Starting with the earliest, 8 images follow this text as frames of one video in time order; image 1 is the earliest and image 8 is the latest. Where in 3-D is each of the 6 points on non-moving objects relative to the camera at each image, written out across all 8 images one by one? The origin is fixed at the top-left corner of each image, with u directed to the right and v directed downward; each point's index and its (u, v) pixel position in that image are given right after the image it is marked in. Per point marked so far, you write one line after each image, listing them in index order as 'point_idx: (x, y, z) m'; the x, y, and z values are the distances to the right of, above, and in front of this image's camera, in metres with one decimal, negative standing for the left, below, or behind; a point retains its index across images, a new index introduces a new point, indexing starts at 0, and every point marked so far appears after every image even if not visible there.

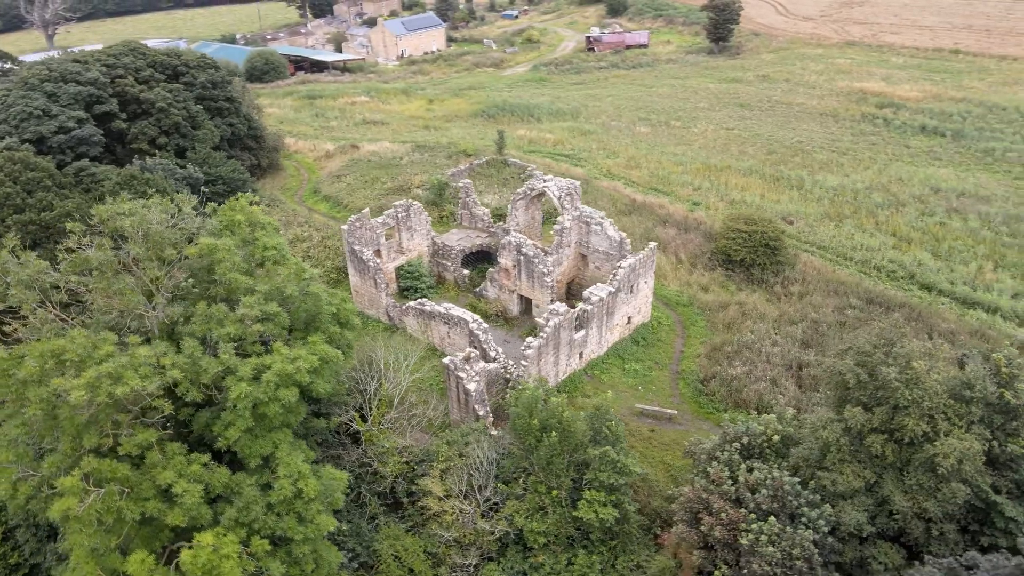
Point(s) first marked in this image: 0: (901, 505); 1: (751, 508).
0: (+7.9, -4.4, +14.8) m
1: (+5.3, -4.8, +15.9) m
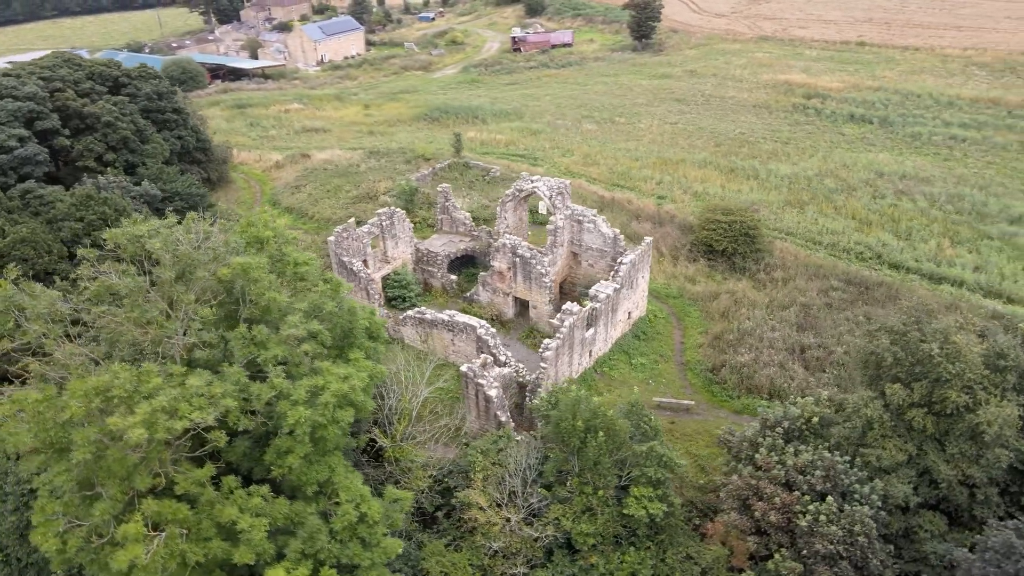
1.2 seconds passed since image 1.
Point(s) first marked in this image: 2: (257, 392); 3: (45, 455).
0: (+9.3, -4.0, +15.6) m
1: (+6.6, -4.5, +16.3) m
2: (-4.7, -1.9, +13.5) m
3: (-8.0, -2.9, +12.7) m
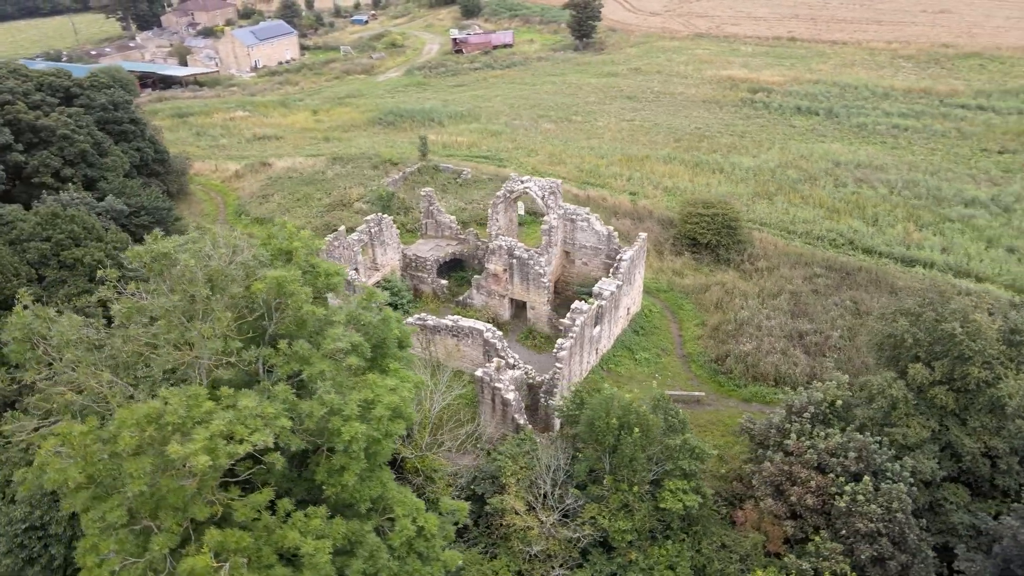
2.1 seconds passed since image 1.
0: (+10.2, -3.5, +16.3) m
1: (+7.5, -4.2, +16.8) m
2: (-3.6, -2.1, +13.0) m
3: (-6.7, -3.3, +11.9) m
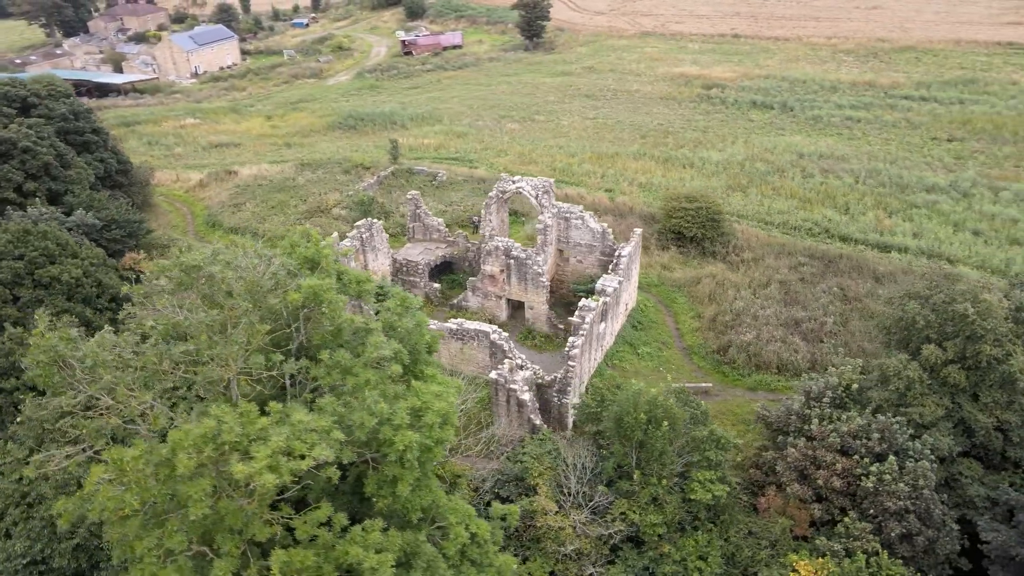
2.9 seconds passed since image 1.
0: (+11.0, -3.1, +17.0) m
1: (+8.3, -3.9, +17.3) m
2: (-2.6, -2.3, +12.6) m
3: (-5.6, -3.5, +11.3) m
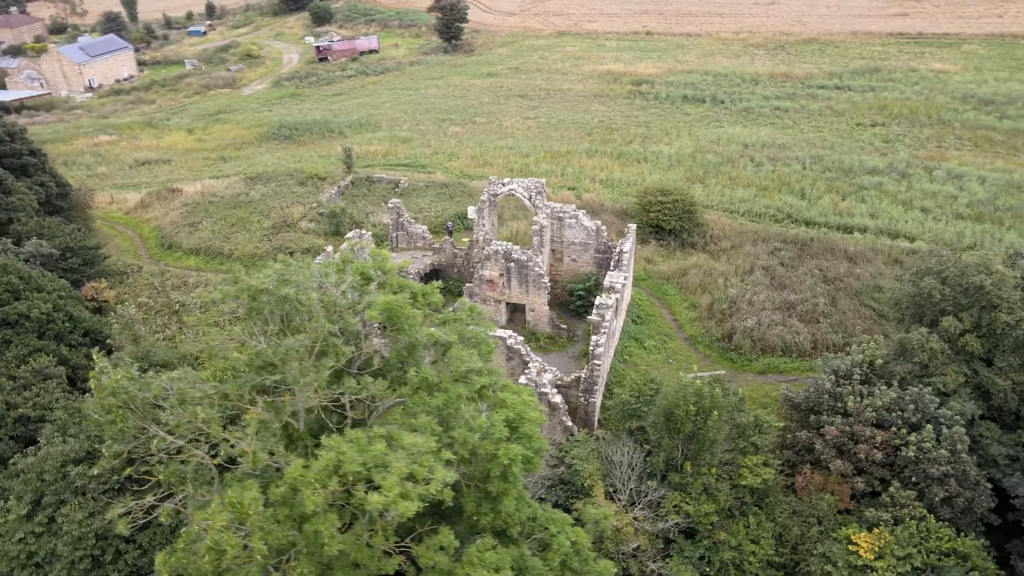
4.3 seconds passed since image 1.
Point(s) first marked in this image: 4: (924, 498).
0: (+12.2, -2.4, +18.2) m
1: (+9.5, -3.4, +18.1) m
2: (-0.7, -2.5, +12.2) m
3: (-3.5, -3.9, +10.4) m
4: (+9.8, -5.0, +17.4) m
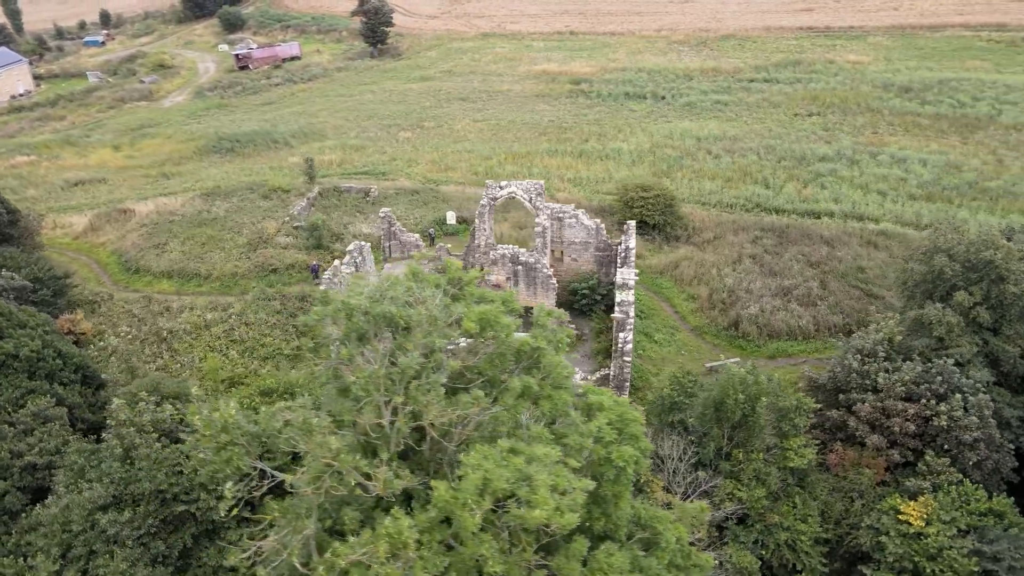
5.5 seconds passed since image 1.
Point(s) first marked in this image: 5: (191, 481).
0: (+13.4, -1.7, +19.5) m
1: (+10.8, -2.9, +19.2) m
2: (+1.2, -2.6, +12.0) m
3: (-1.2, -4.1, +10.0) m
4: (+11.2, -4.4, +18.4) m
5: (-7.7, -4.6, +17.5) m
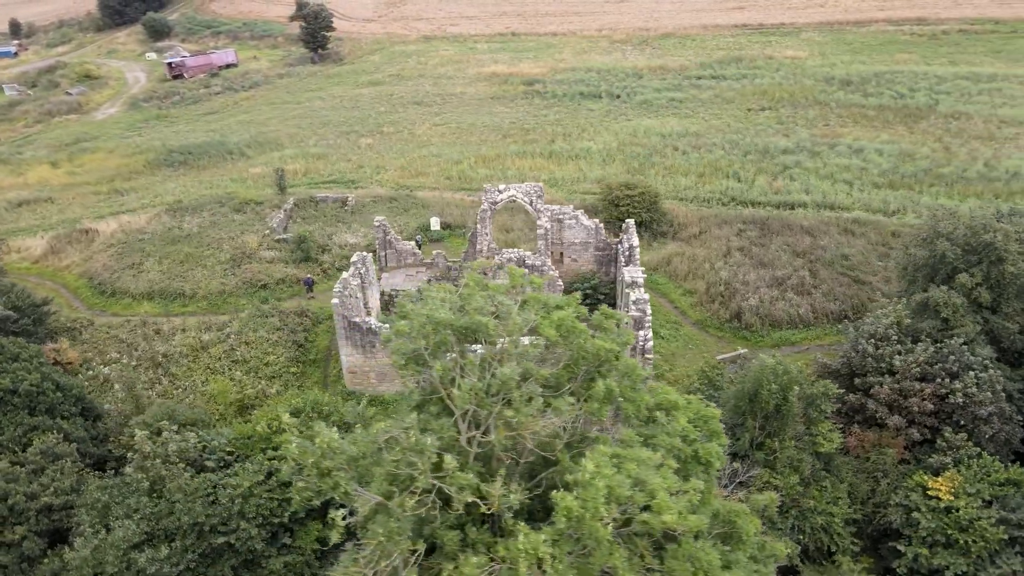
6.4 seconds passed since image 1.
0: (+14.1, -1.1, +20.6) m
1: (+11.6, -2.4, +20.0) m
2: (+2.8, -2.6, +12.1) m
3: (+0.6, -4.3, +9.9) m
4: (+12.2, -4.0, +19.3) m
5: (-6.5, -5.1, +16.7) m
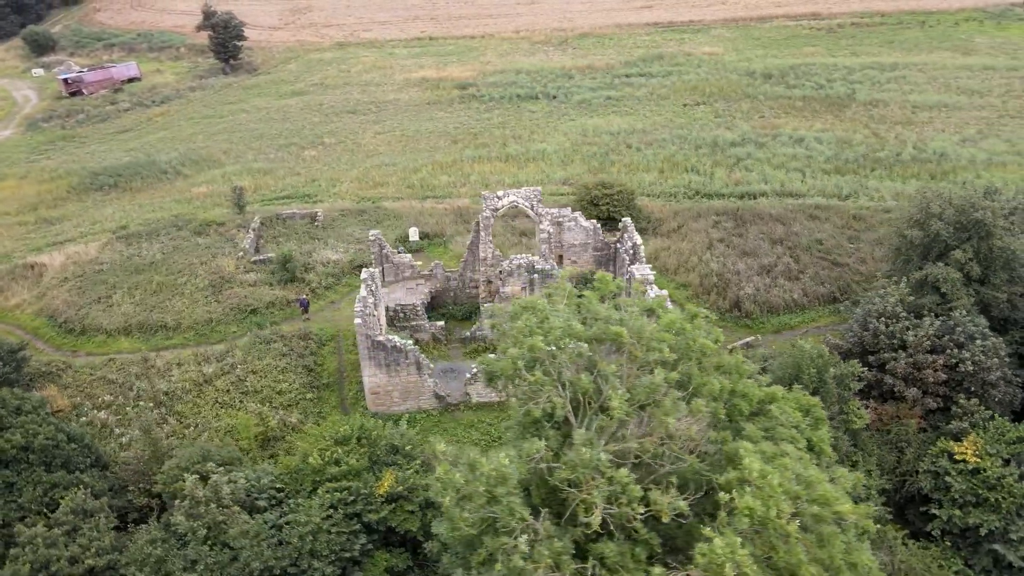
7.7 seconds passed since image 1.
0: (+15.0, -0.3, +22.3) m
1: (+12.7, -1.8, +21.4) m
2: (+4.9, -2.5, +12.4) m
3: (+3.2, -4.3, +9.9) m
4: (+13.4, -3.2, +20.8) m
5: (-4.6, -5.7, +15.8) m
